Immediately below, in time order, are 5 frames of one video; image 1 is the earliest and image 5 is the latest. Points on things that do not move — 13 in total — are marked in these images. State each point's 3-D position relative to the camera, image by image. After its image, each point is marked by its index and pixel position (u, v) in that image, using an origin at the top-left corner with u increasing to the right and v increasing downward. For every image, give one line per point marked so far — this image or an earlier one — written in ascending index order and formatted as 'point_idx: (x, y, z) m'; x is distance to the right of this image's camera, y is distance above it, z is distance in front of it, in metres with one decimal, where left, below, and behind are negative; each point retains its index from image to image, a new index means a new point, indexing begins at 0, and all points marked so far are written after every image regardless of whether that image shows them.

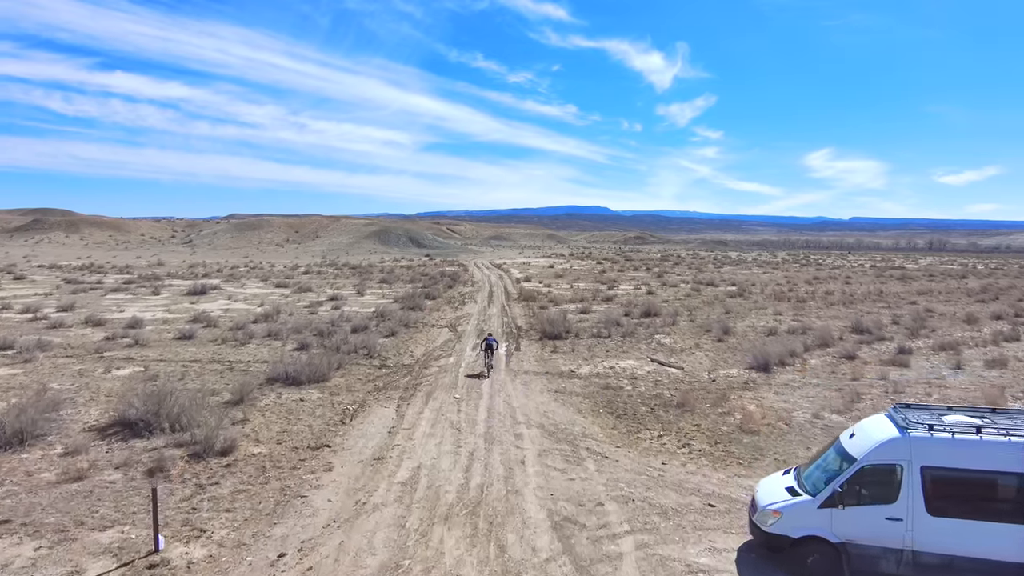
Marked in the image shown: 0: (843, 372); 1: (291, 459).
0: (+6.9, -1.8, +14.8) m
1: (-2.7, -2.1, +8.8) m
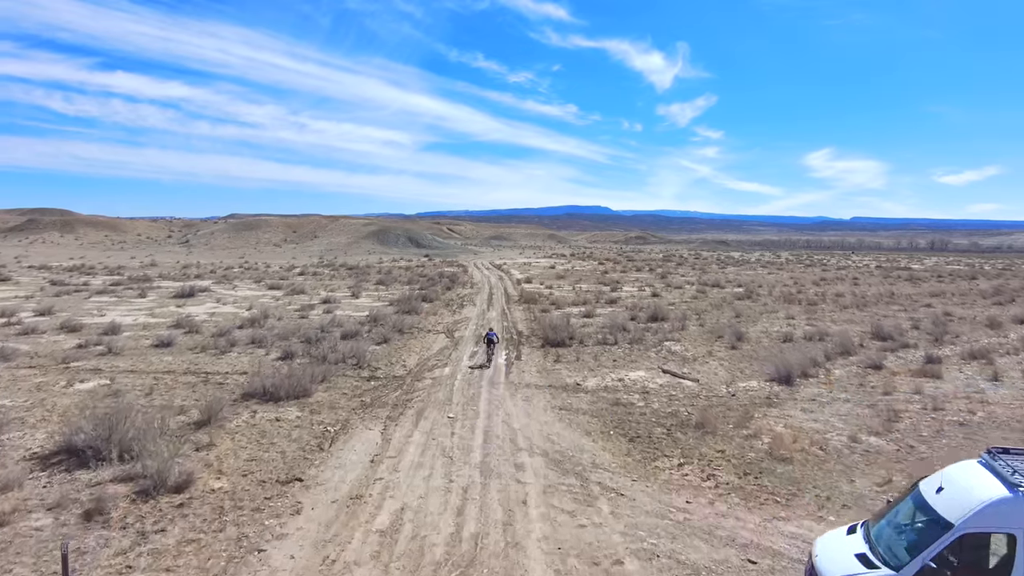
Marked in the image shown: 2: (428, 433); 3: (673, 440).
0: (+6.9, -1.9, +13.6) m
1: (-2.7, -2.2, +7.5) m
2: (-1.2, -2.0, +9.9) m
3: (+2.3, -2.1, +10.0) m
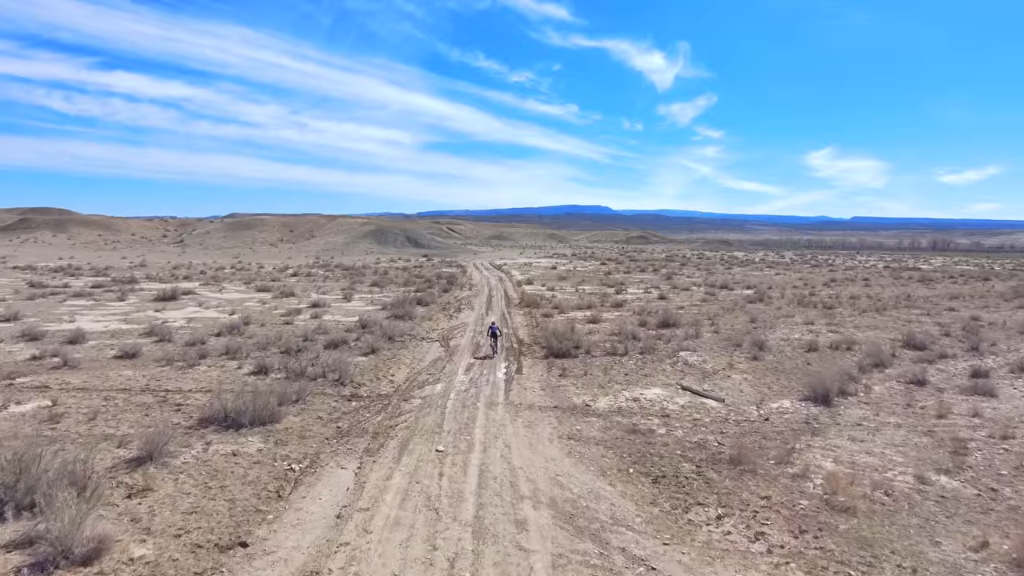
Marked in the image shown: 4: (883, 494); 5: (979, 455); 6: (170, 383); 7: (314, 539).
0: (+6.9, -2.0, +11.9) m
1: (-2.7, -2.3, +5.9) m
2: (-1.2, -2.1, +8.2) m
3: (+2.3, -2.2, +8.3) m
4: (+4.1, -2.3, +7.9) m
5: (+6.1, -2.2, +9.4) m
6: (-6.3, -1.8, +13.2) m
7: (-1.8, -2.2, +6.4) m
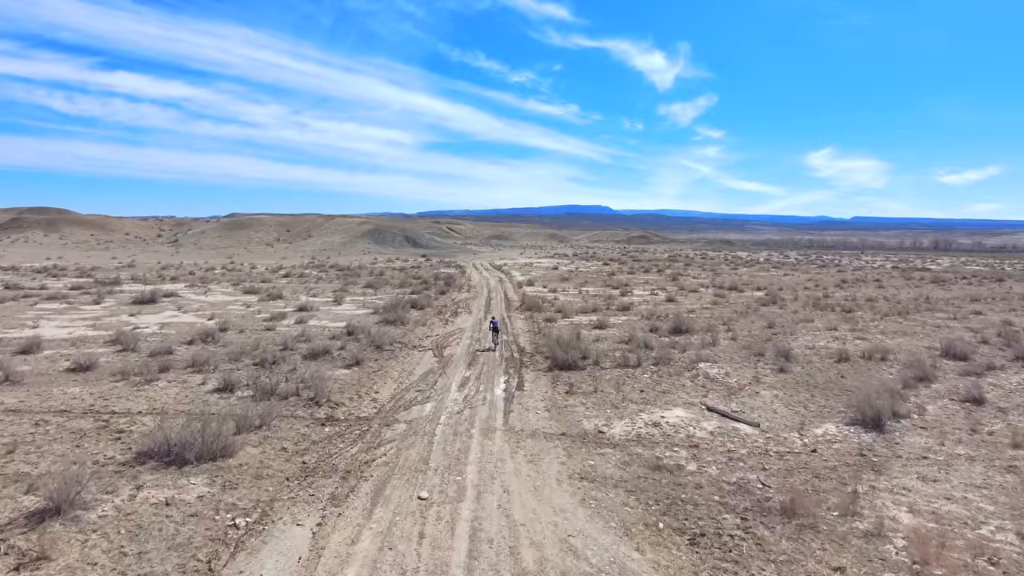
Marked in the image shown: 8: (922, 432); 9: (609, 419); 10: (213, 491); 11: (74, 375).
0: (+6.9, -2.1, +10.2) m
1: (-2.7, -2.4, +4.2) m
2: (-1.2, -2.2, +6.5) m
3: (+2.3, -2.3, +6.6) m
4: (+4.1, -2.4, +6.2) m
5: (+6.1, -2.3, +7.7) m
6: (-6.3, -1.9, +11.5) m
7: (-1.8, -2.3, +4.7) m
8: (+6.0, -2.1, +10.4) m
9: (+1.5, -2.0, +10.9) m
10: (-3.2, -2.2, +7.6) m
11: (-8.4, -1.7, +13.8) m
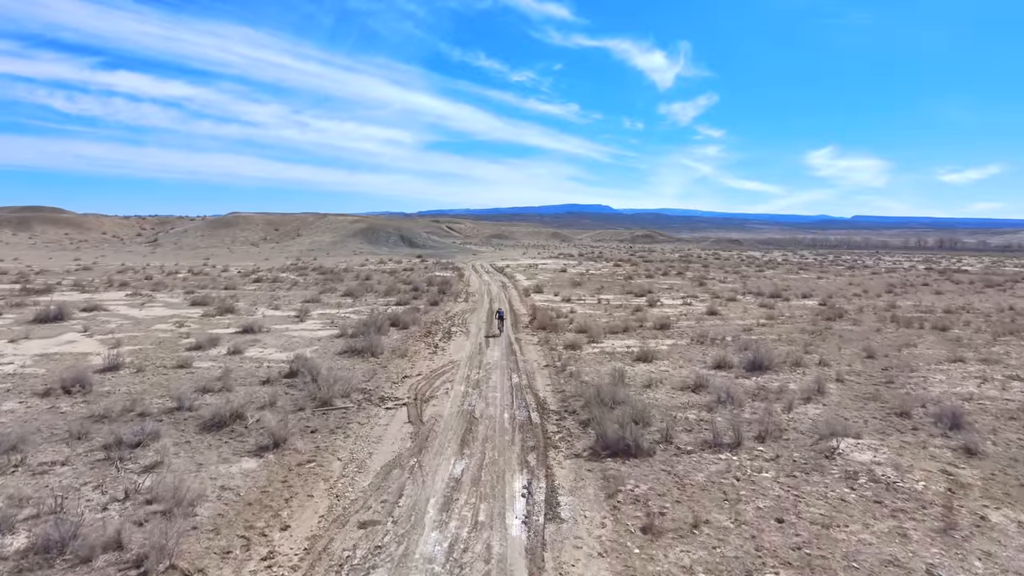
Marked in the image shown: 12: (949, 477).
0: (+7.1, -2.5, +4.2) m
1: (-2.5, -2.8, -1.8) m
2: (-0.9, -2.6, +0.5) m
3: (+2.5, -2.8, +0.6) m
4: (+4.4, -2.8, +0.2) m
5: (+6.4, -2.7, +1.7) m
6: (-6.1, -2.3, +5.5) m
7: (-1.5, -2.7, -1.3) m
8: (+6.2, -2.5, +4.4) m
9: (+1.7, -2.4, +4.9) m
10: (-2.9, -2.6, +1.6) m
11: (-8.2, -2.1, +7.8) m
12: (+5.3, -2.2, +8.7) m
